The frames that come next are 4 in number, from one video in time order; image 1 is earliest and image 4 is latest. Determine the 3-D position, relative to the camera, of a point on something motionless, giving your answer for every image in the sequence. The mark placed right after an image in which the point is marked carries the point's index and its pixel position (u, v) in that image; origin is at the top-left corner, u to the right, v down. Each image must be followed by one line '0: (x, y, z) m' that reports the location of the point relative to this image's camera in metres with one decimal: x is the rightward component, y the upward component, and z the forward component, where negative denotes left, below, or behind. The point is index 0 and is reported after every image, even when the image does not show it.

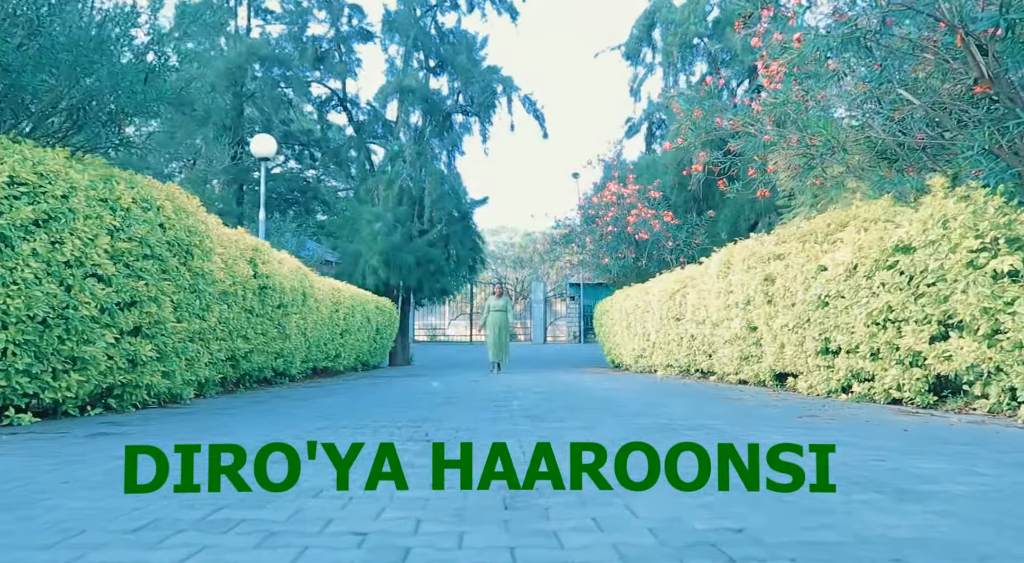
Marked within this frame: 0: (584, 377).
0: (+1.3, -1.8, +15.0) m
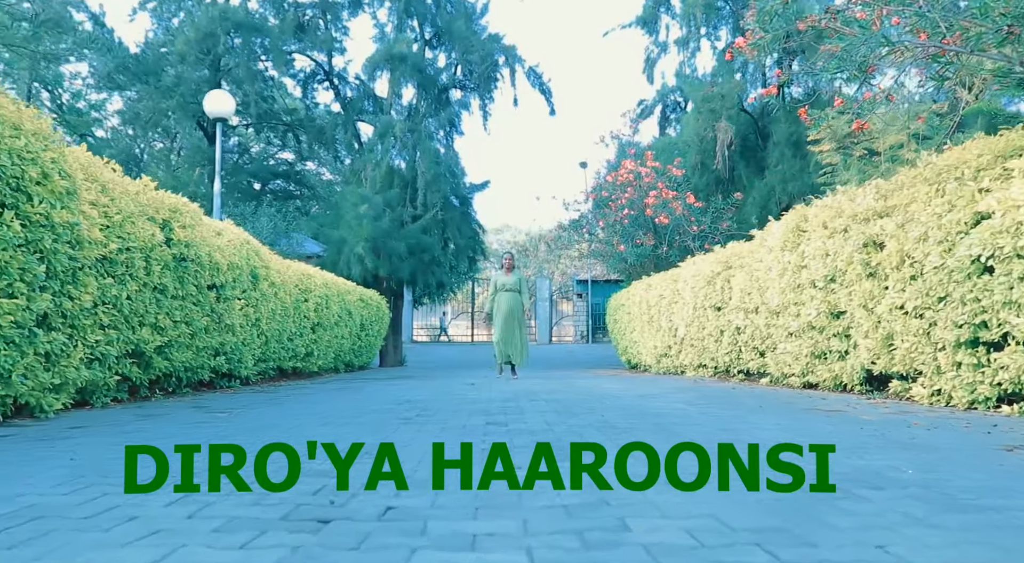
0: (+1.4, -1.5, +12.2) m
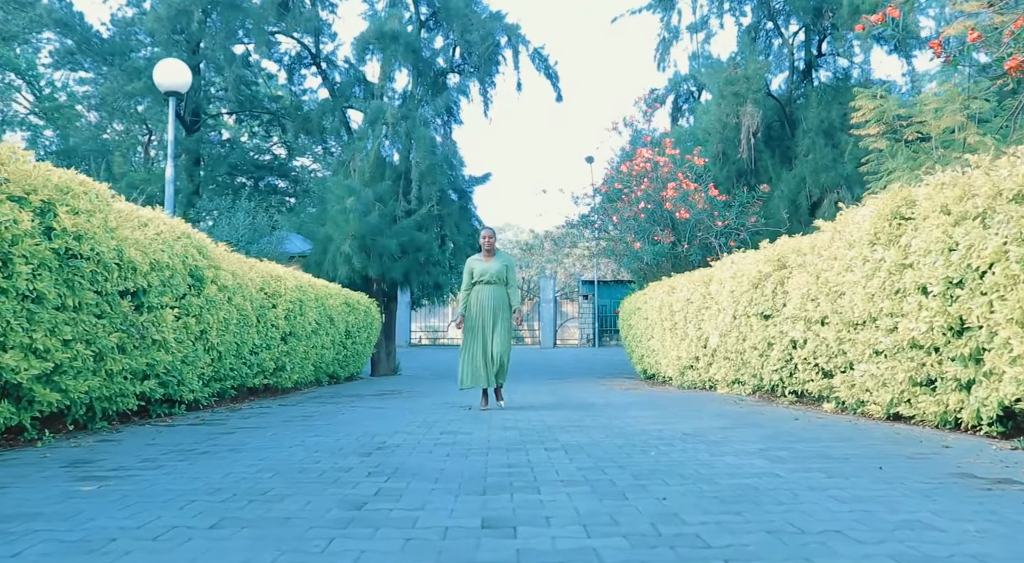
0: (+1.4, -1.5, +10.0) m
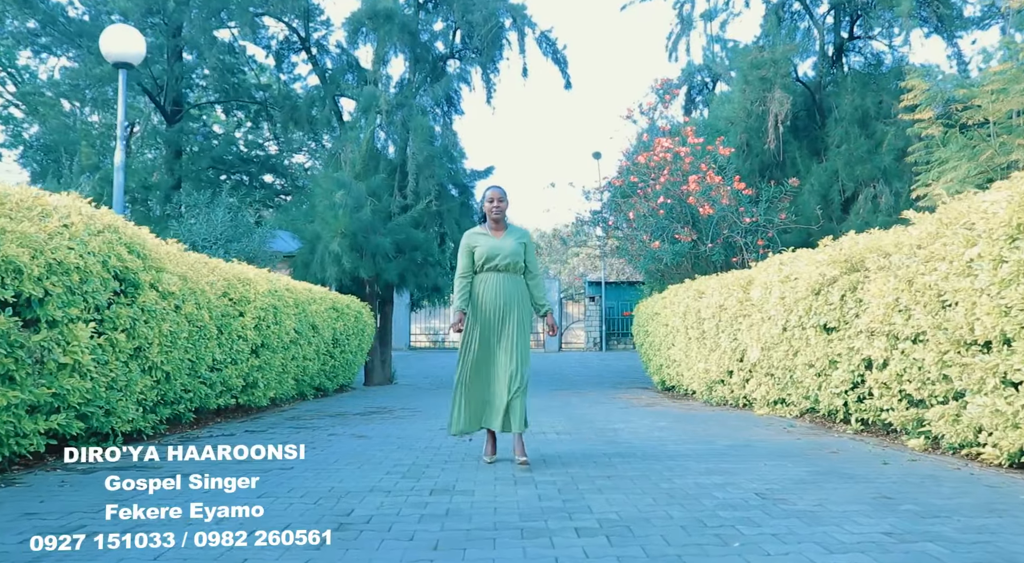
0: (+1.5, -1.6, +8.1) m
